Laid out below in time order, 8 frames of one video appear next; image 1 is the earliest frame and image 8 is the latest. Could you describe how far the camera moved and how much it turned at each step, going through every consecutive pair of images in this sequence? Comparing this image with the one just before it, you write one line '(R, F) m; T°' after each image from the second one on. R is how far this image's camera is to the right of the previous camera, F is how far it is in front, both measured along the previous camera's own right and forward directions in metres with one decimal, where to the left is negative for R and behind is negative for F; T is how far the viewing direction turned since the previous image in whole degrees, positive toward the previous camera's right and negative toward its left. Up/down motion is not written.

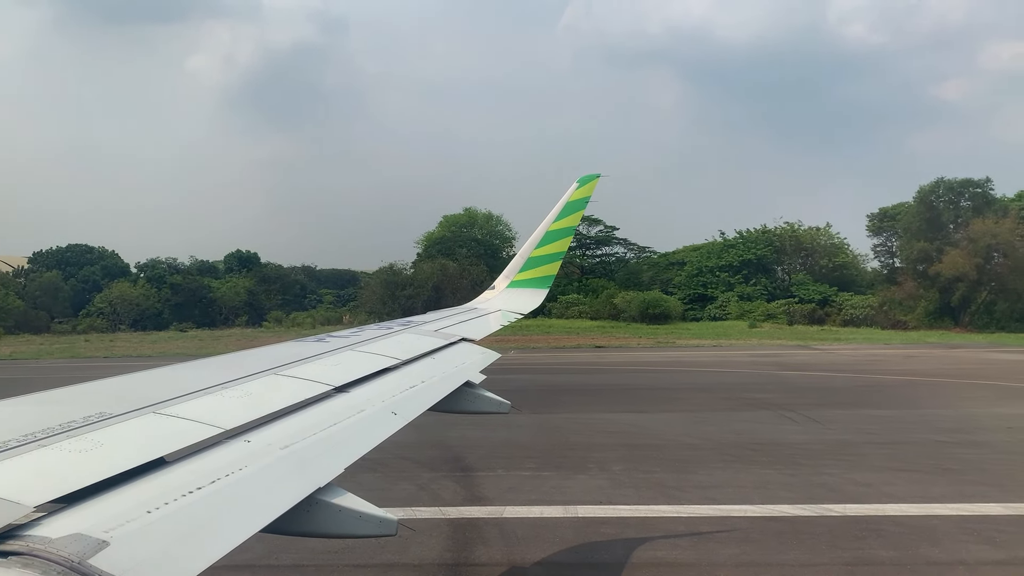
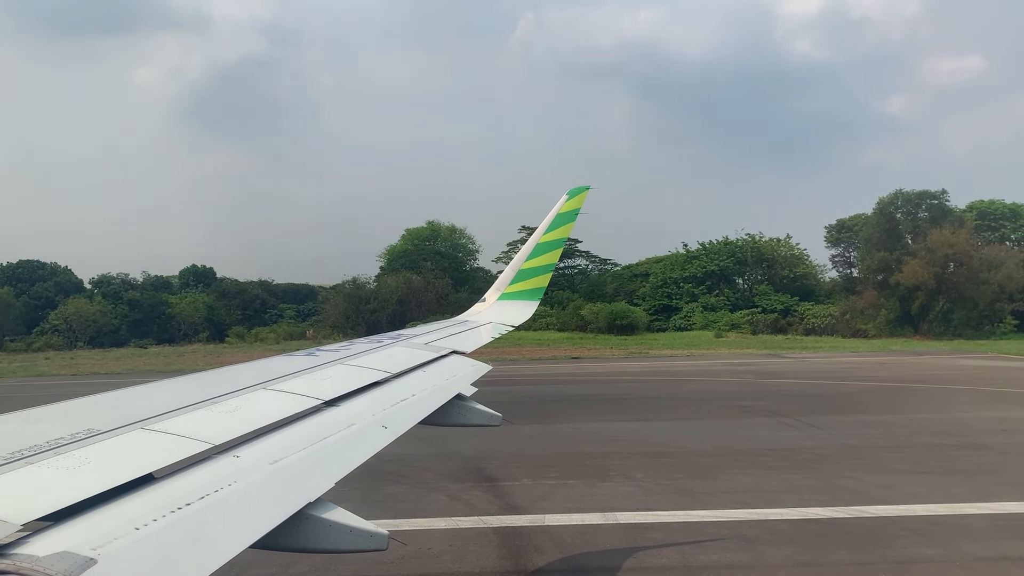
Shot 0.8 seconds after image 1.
(-0.5, 0.0) m; +4°
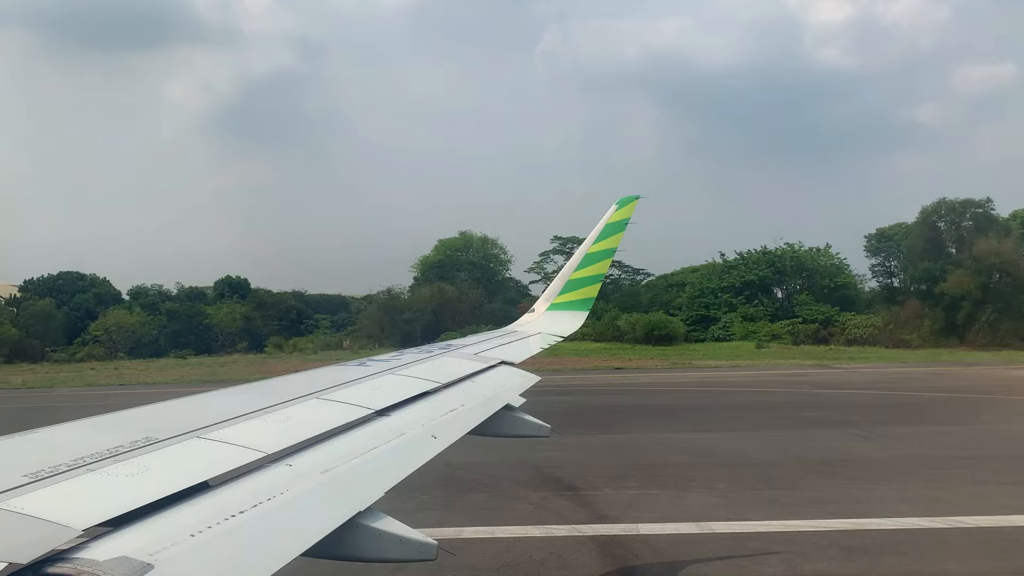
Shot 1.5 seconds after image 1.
(-0.4, -0.1) m; -2°
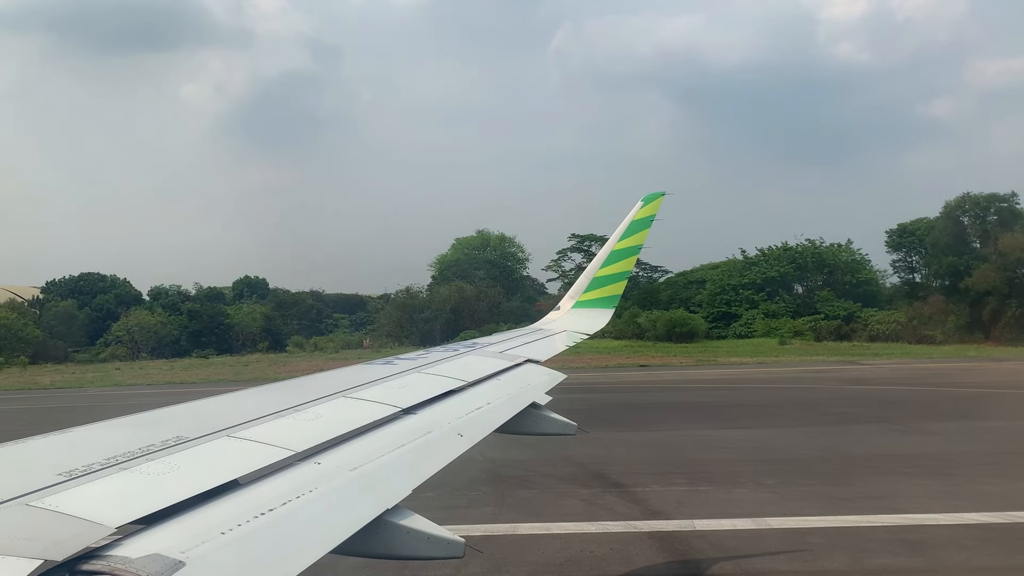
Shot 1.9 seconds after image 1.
(-0.3, -0.1) m; -1°
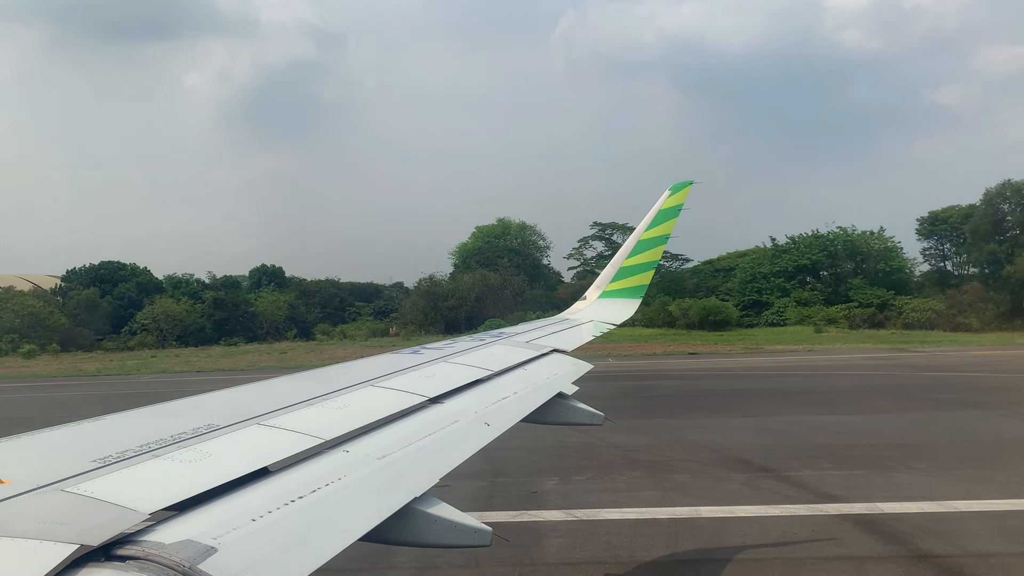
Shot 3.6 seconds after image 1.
(-1.2, 0.0) m; -1°
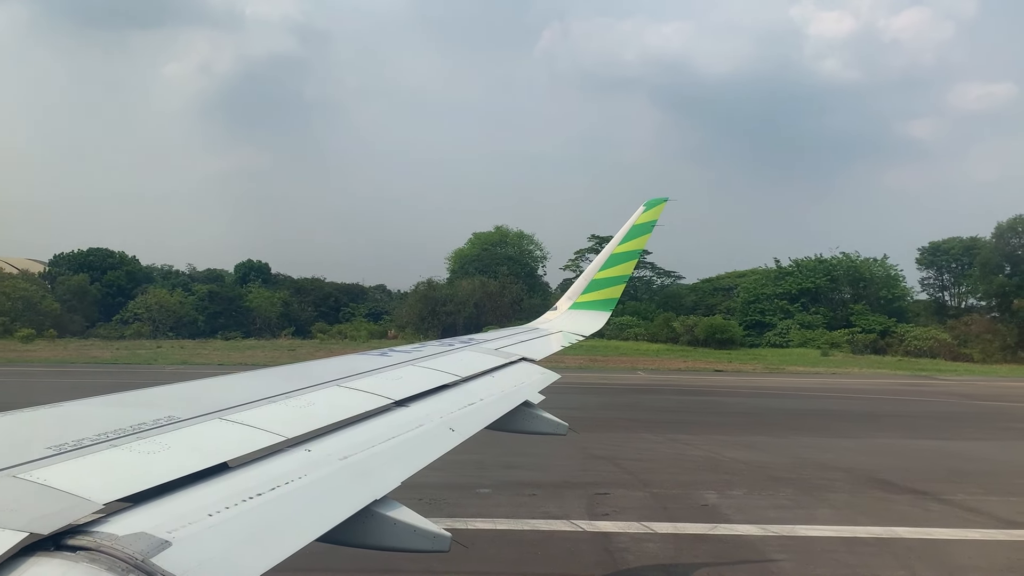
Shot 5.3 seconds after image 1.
(-1.6, +0.1) m; +2°
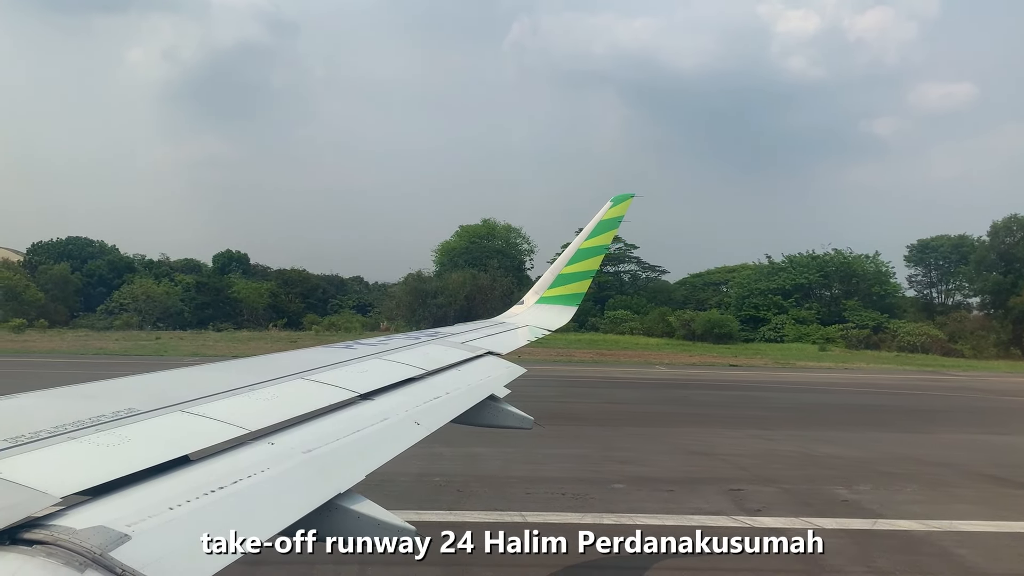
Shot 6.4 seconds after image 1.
(-1.3, +0.1) m; +3°
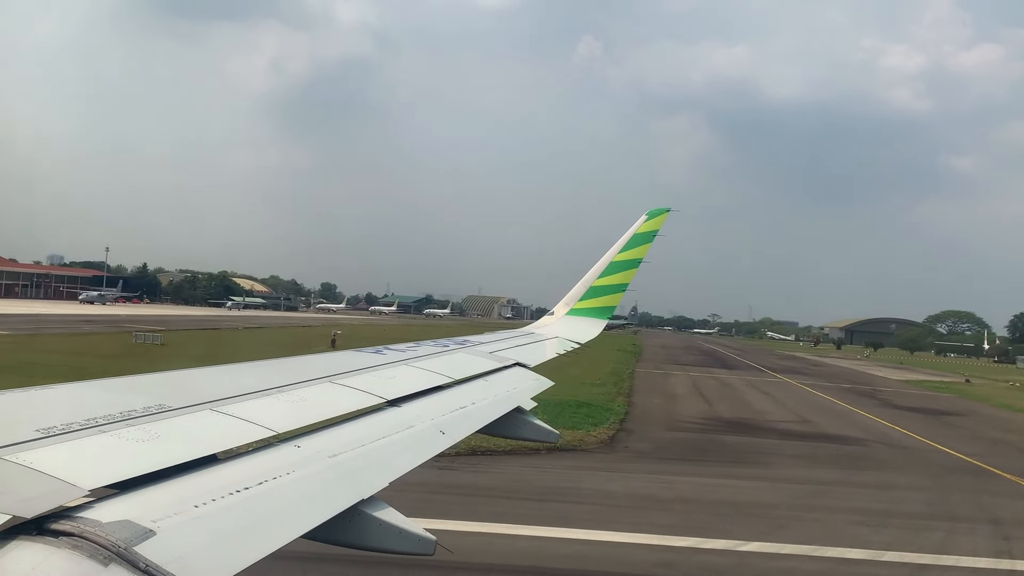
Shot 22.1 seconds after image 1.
(+1.3, -0.3) m; -2°
